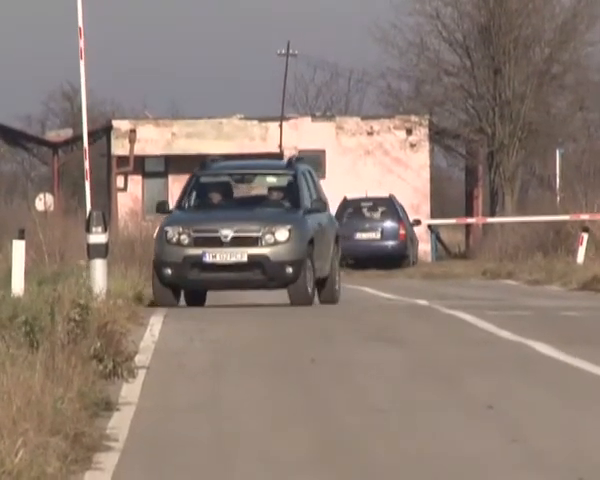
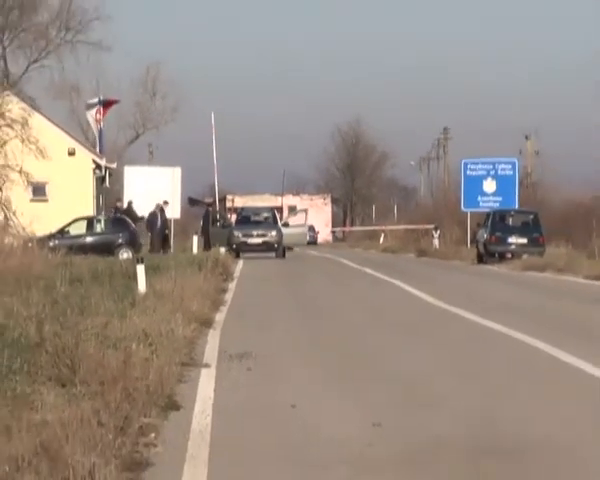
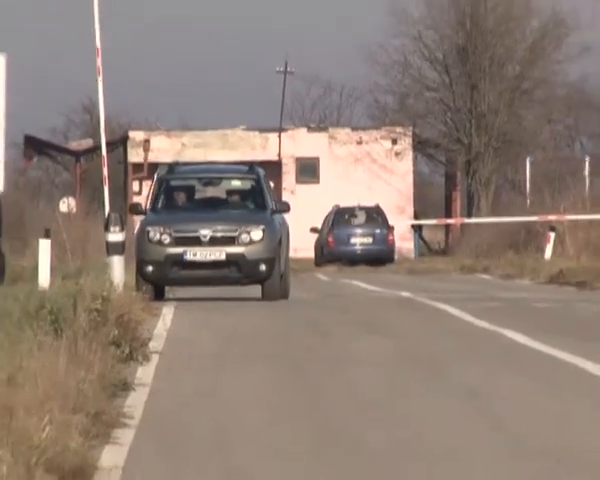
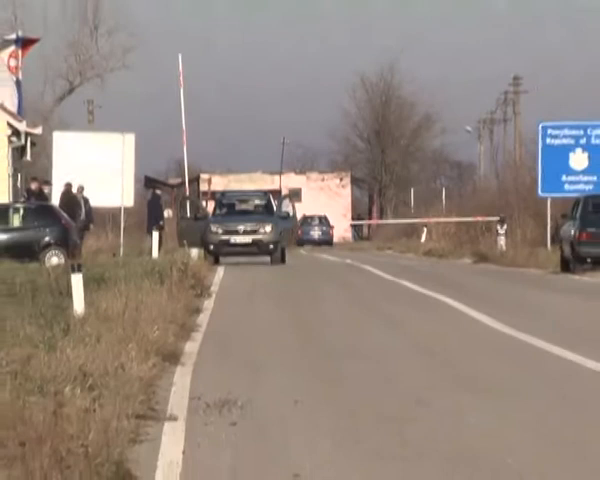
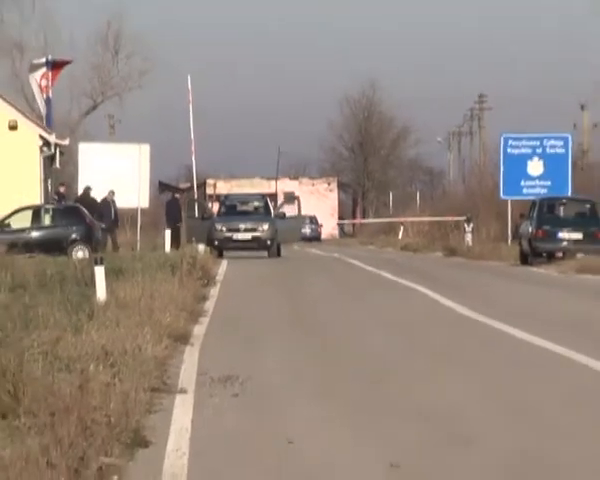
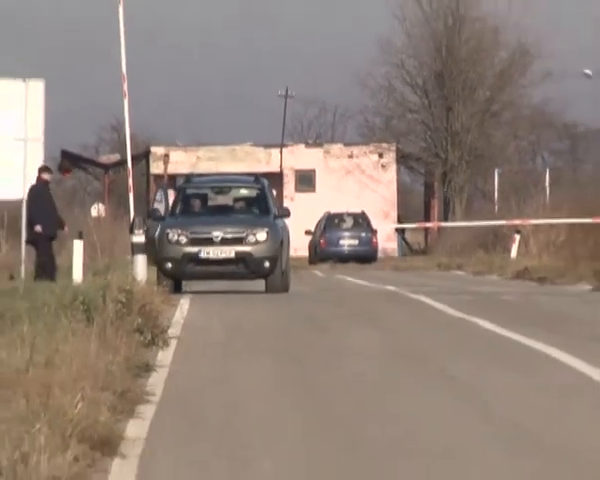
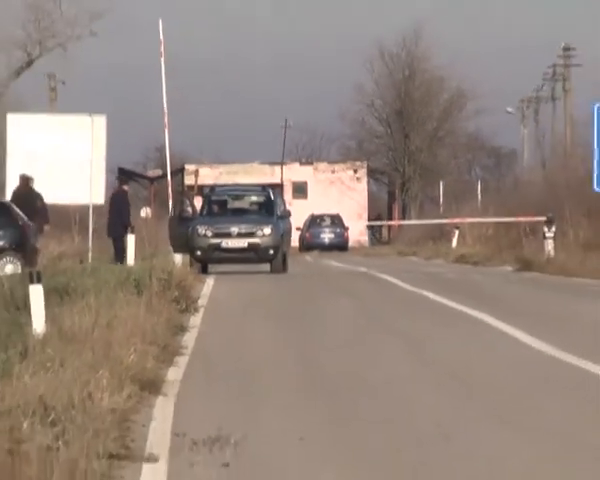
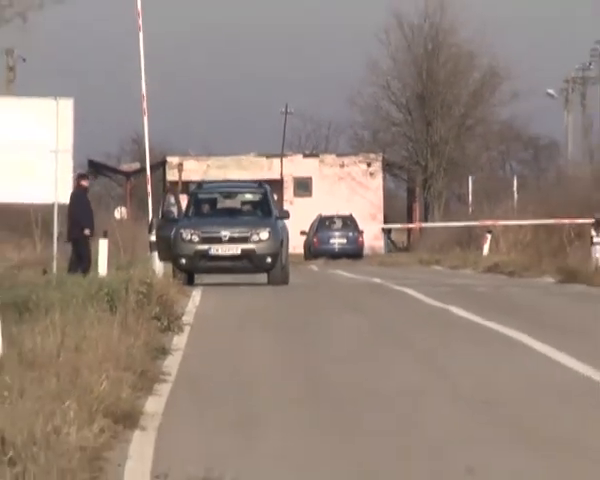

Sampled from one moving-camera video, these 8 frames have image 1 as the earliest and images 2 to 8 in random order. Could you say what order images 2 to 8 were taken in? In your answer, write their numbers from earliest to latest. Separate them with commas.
3, 6, 8, 7, 4, 5, 2
